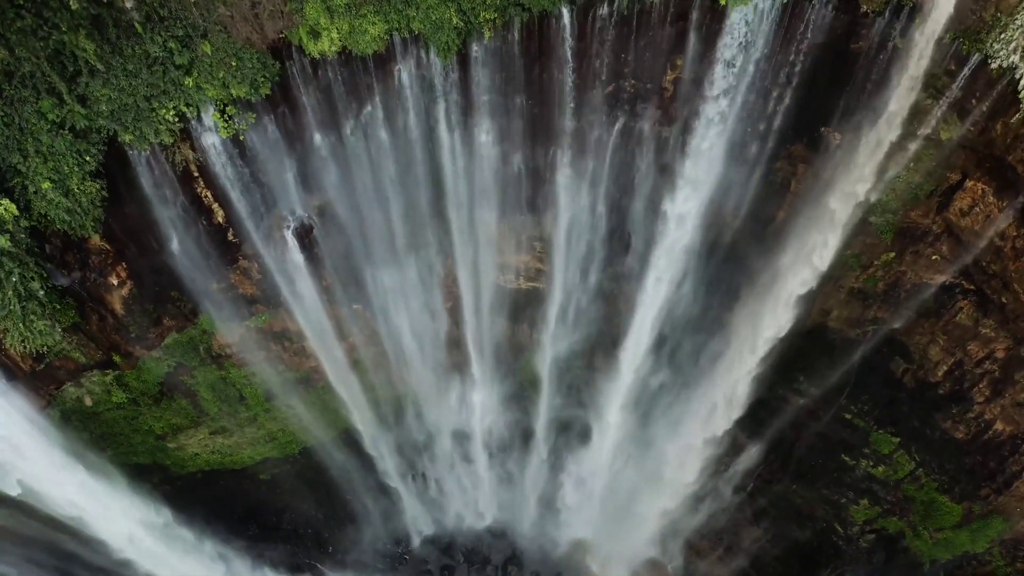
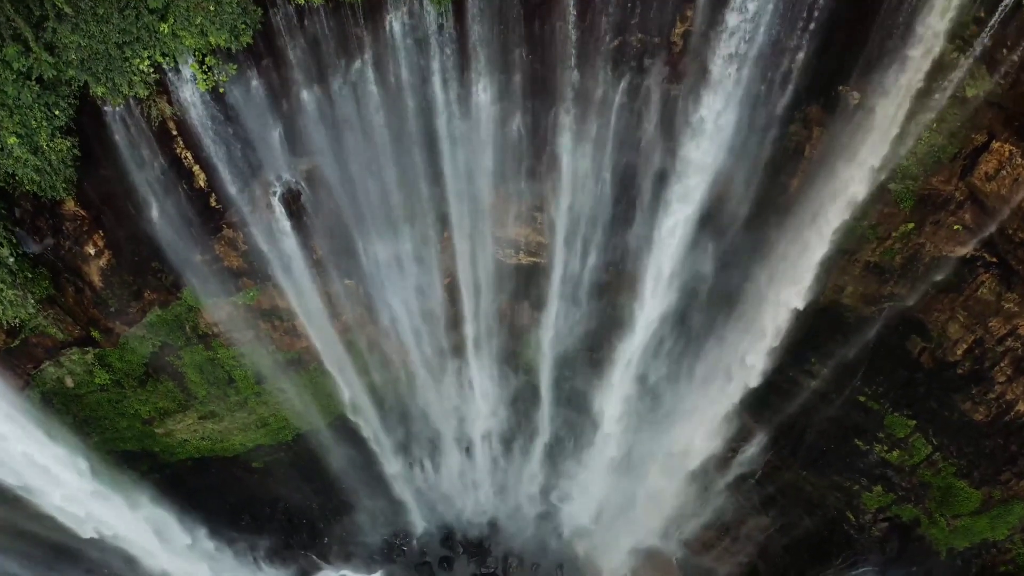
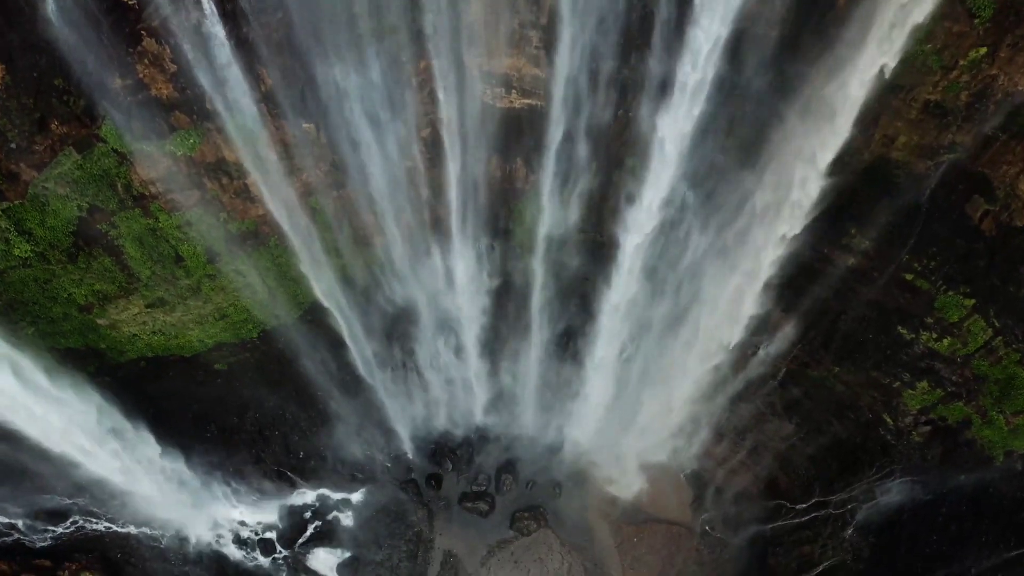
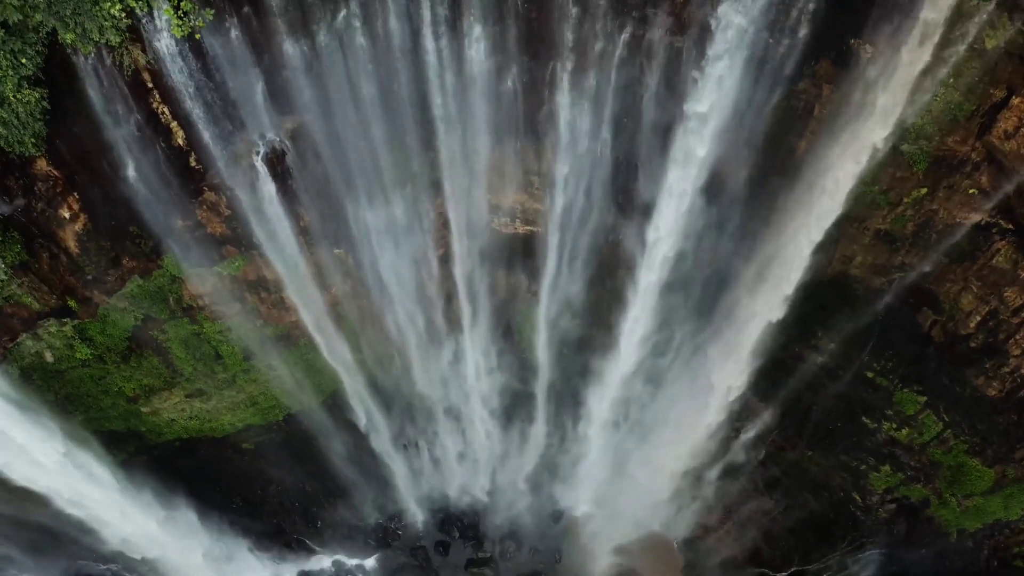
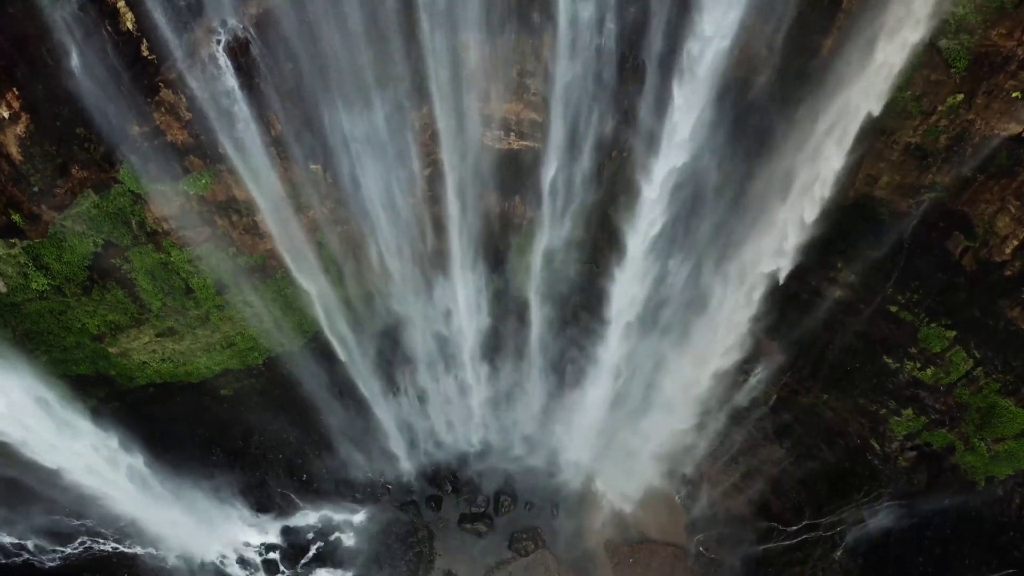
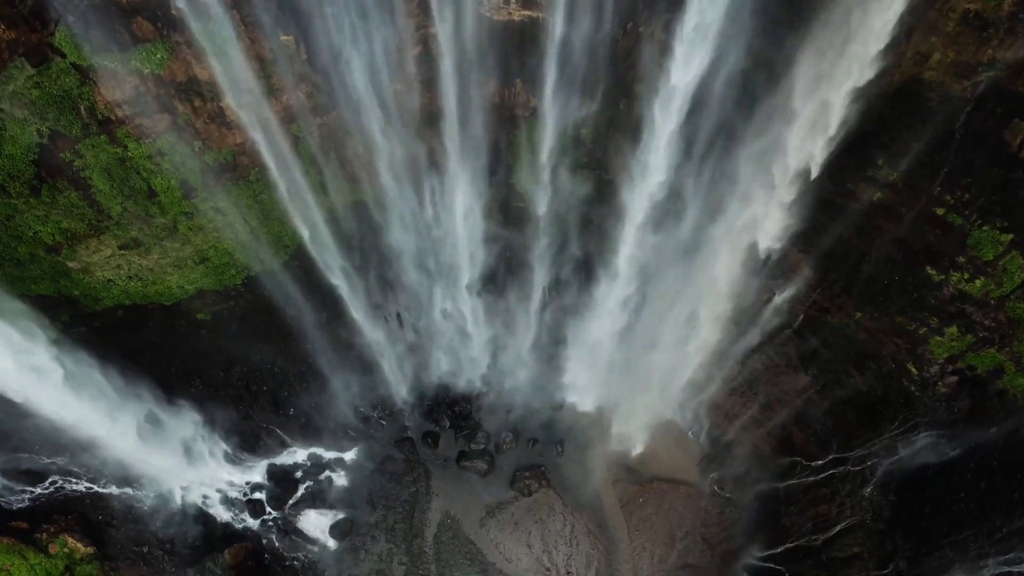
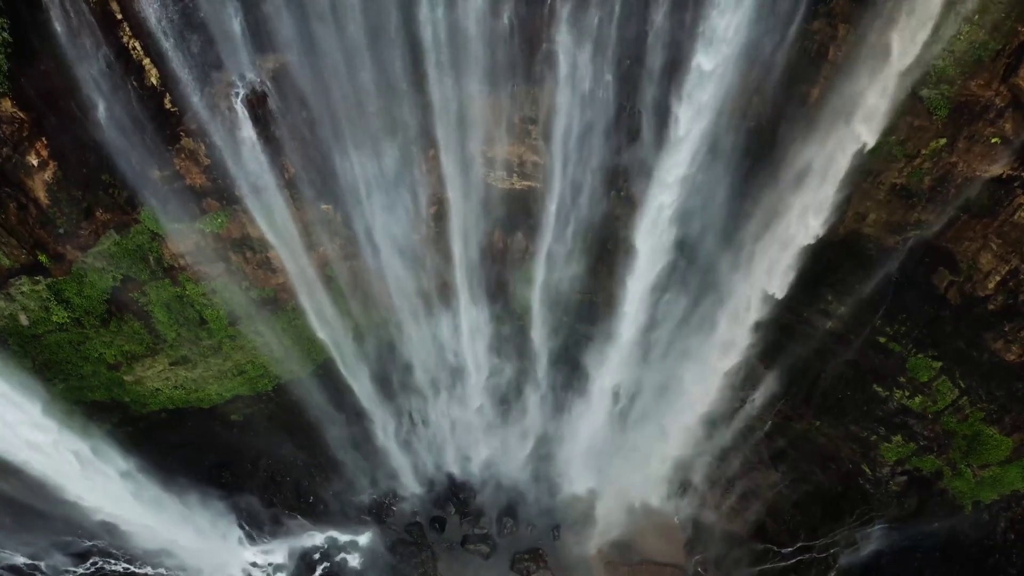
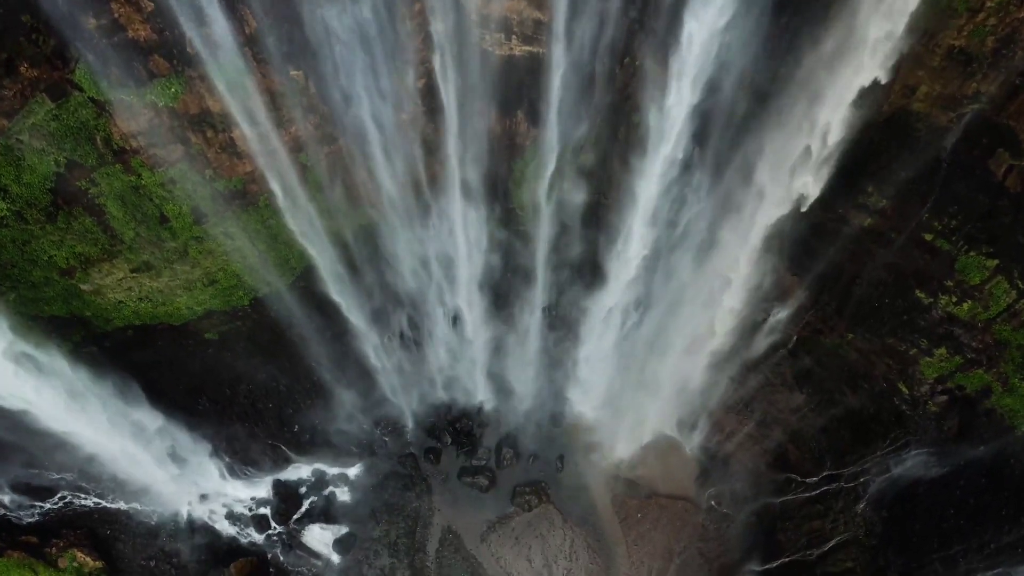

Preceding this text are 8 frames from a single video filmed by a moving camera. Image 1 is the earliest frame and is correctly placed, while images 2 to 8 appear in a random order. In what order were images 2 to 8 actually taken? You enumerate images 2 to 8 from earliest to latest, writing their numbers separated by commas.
2, 4, 7, 5, 3, 8, 6
